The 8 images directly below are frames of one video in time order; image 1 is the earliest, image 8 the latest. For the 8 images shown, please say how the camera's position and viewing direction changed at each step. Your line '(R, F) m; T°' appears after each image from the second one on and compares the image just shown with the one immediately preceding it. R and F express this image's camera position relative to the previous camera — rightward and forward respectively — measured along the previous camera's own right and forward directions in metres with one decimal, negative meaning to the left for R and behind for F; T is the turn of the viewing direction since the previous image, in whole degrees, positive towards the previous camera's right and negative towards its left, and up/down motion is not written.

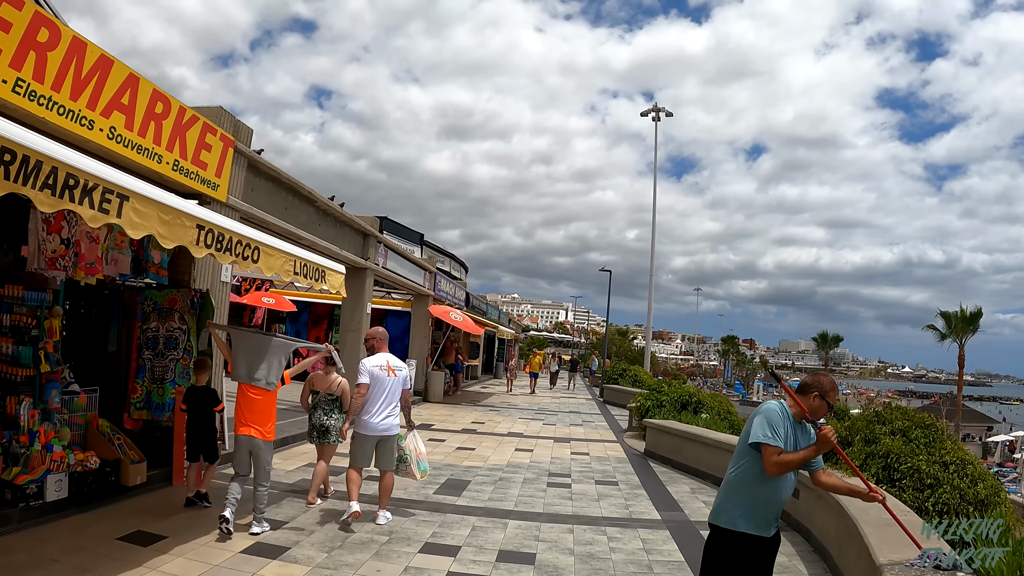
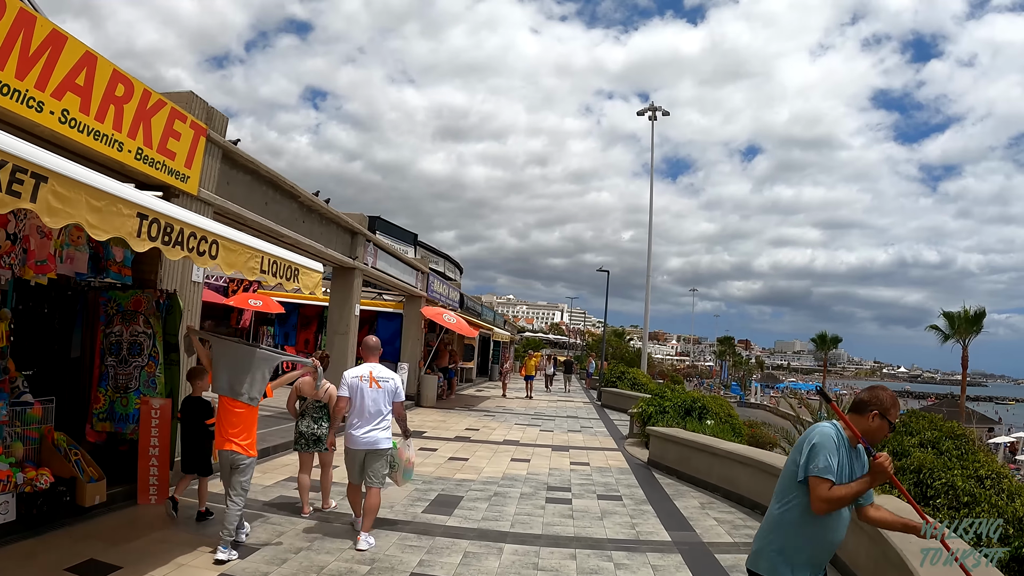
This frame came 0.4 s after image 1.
(0.0, +0.5) m; 0°
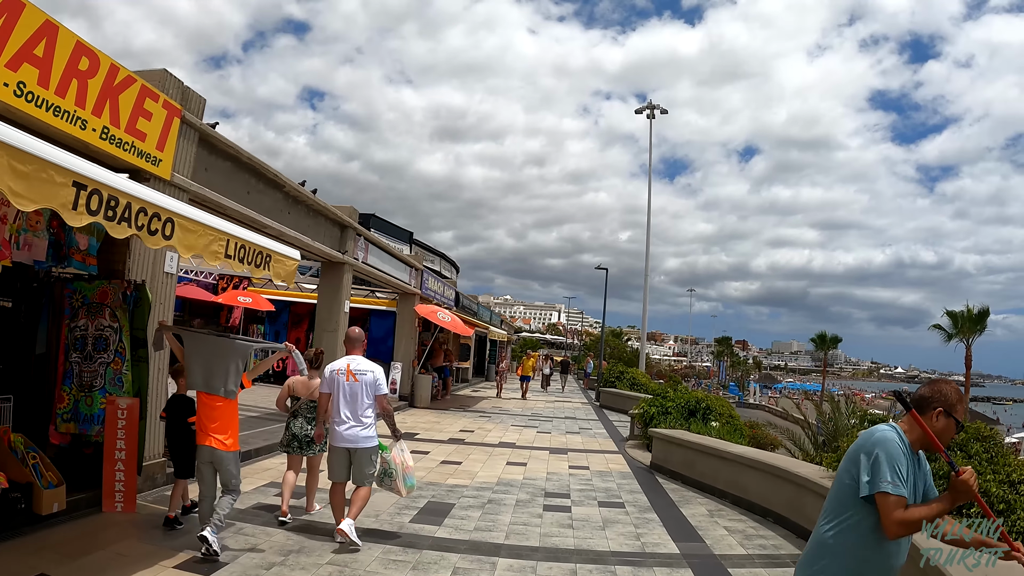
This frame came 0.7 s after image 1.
(0.0, +0.4) m; 0°
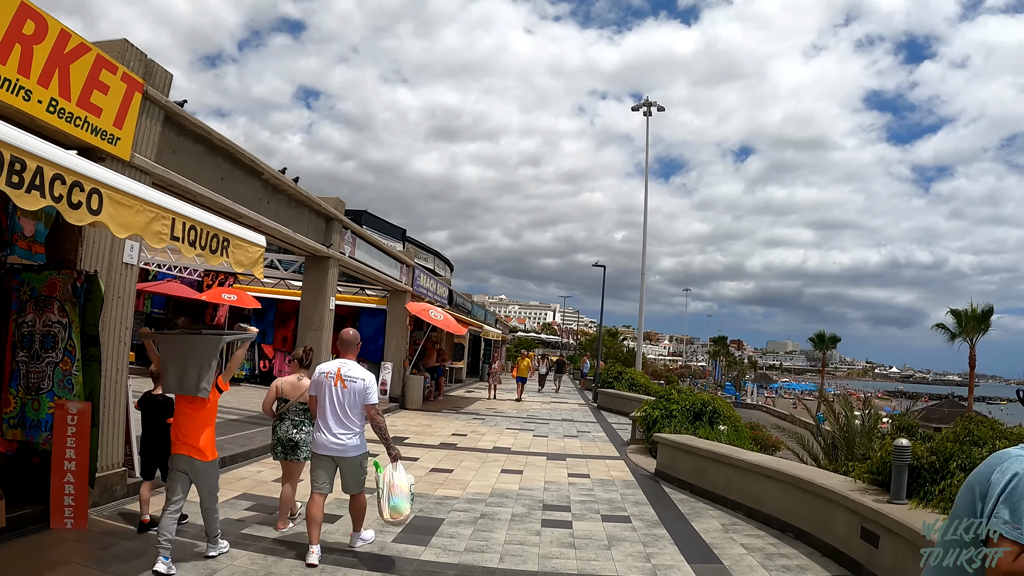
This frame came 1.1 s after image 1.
(0.0, +0.5) m; +1°
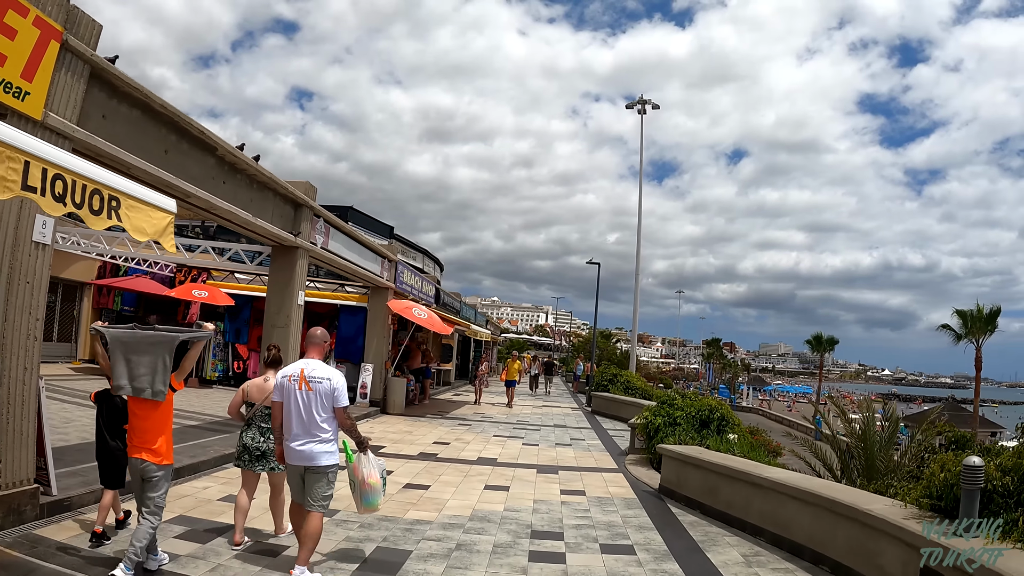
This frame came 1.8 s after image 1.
(+0.1, +0.9) m; +1°
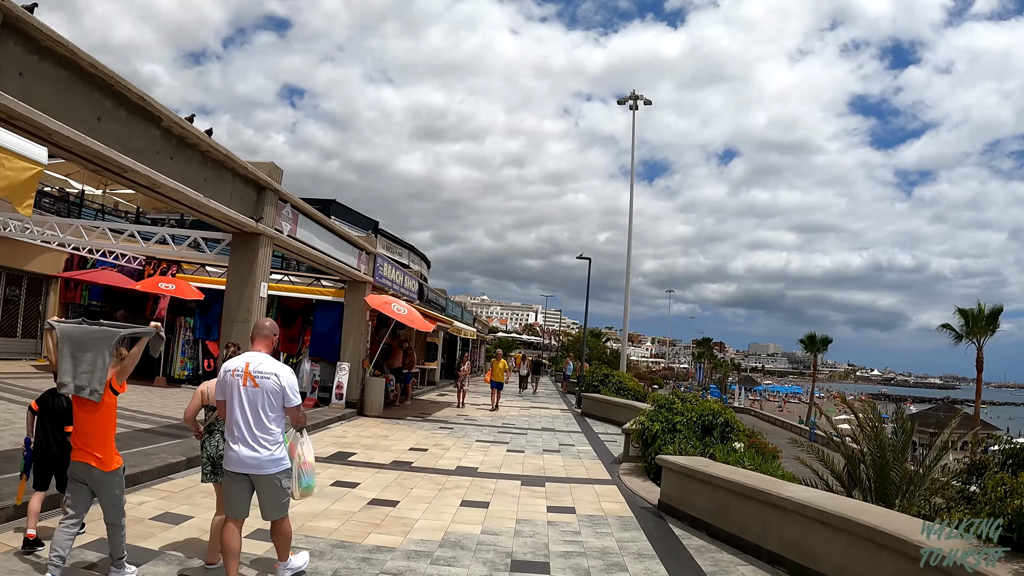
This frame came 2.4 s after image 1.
(+0.1, +0.8) m; +1°
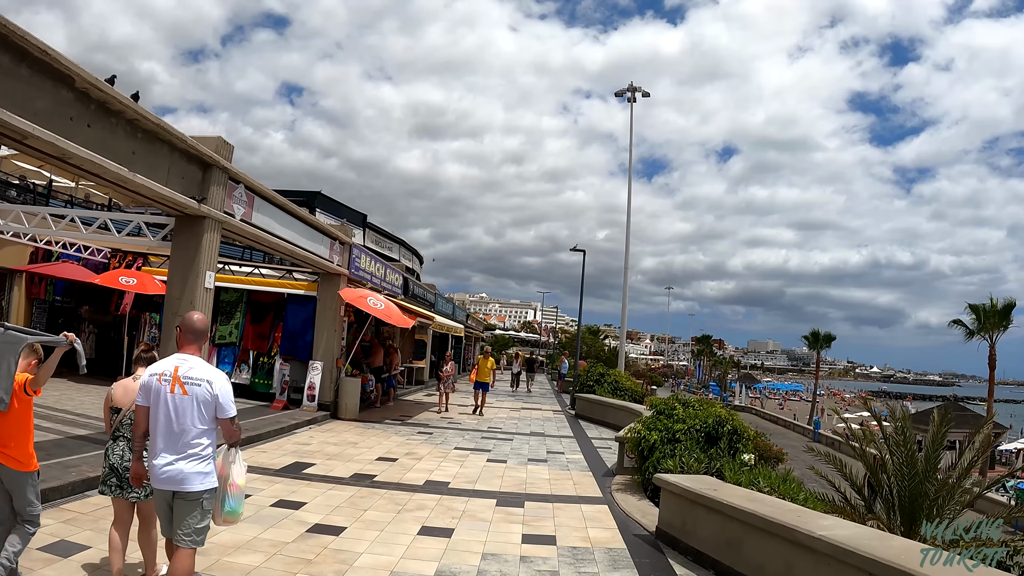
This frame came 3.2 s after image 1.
(+0.3, +0.9) m; 0°
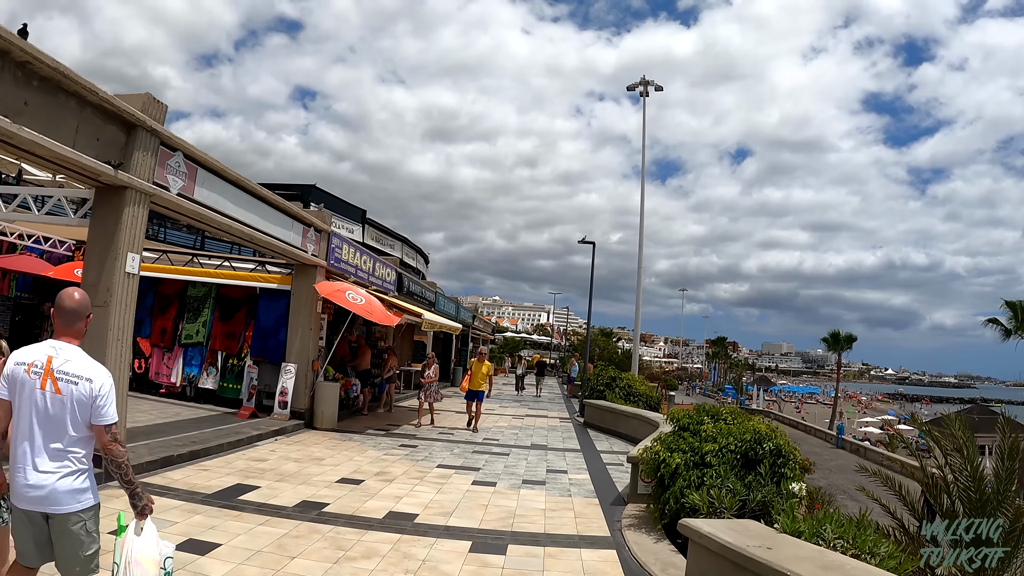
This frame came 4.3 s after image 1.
(+0.3, +1.3) m; -1°
